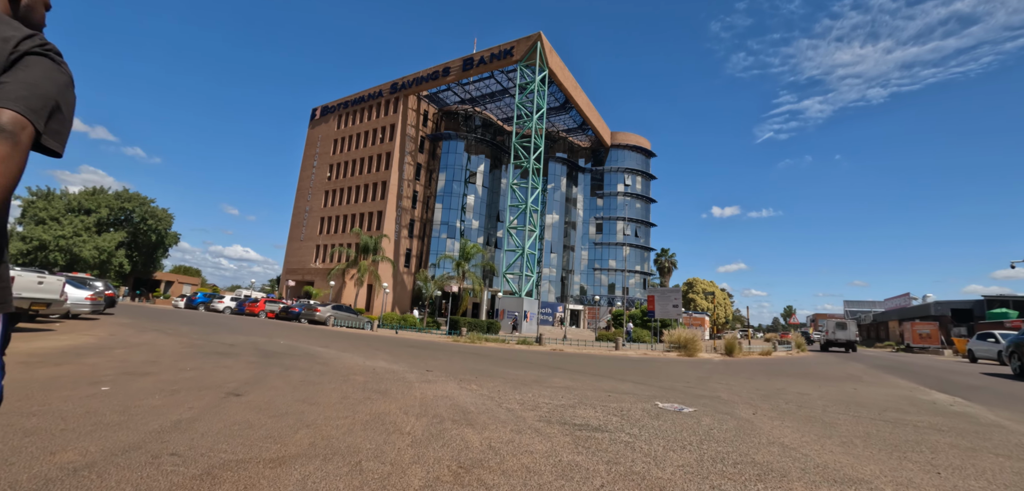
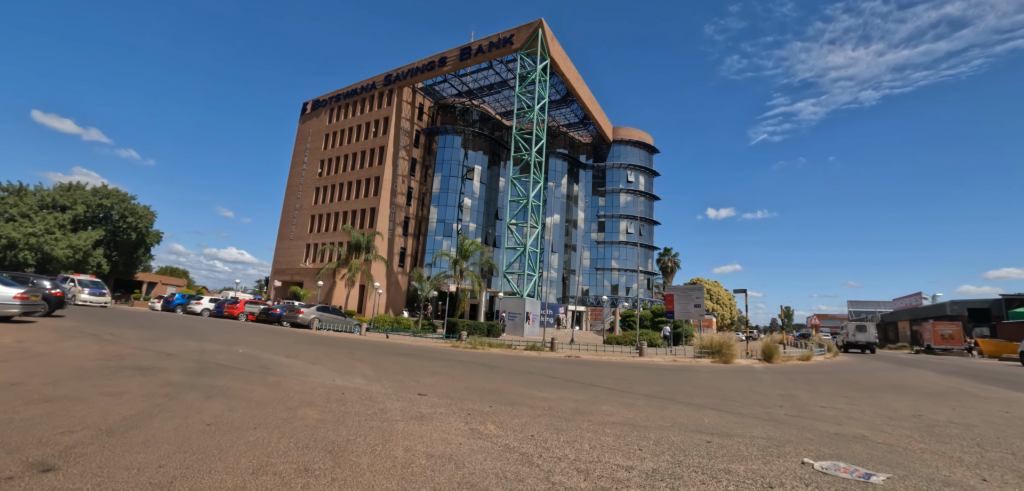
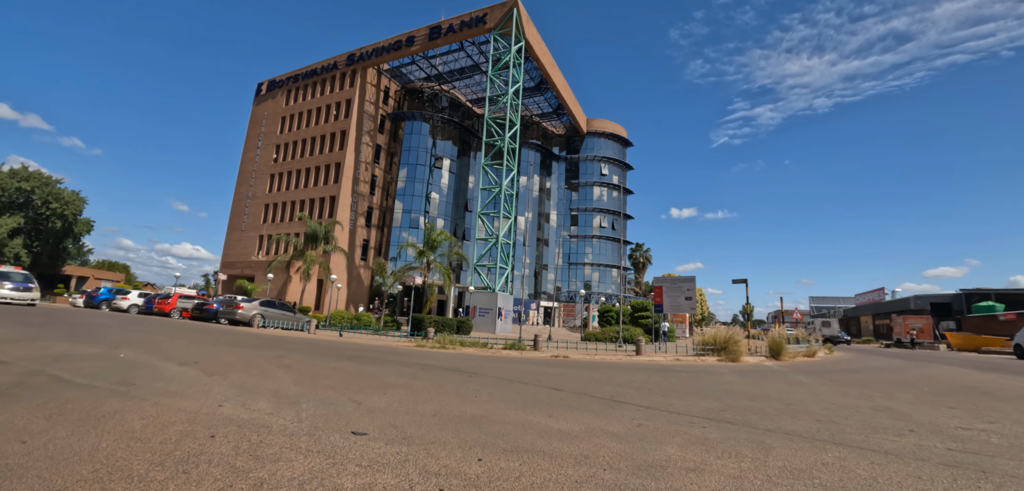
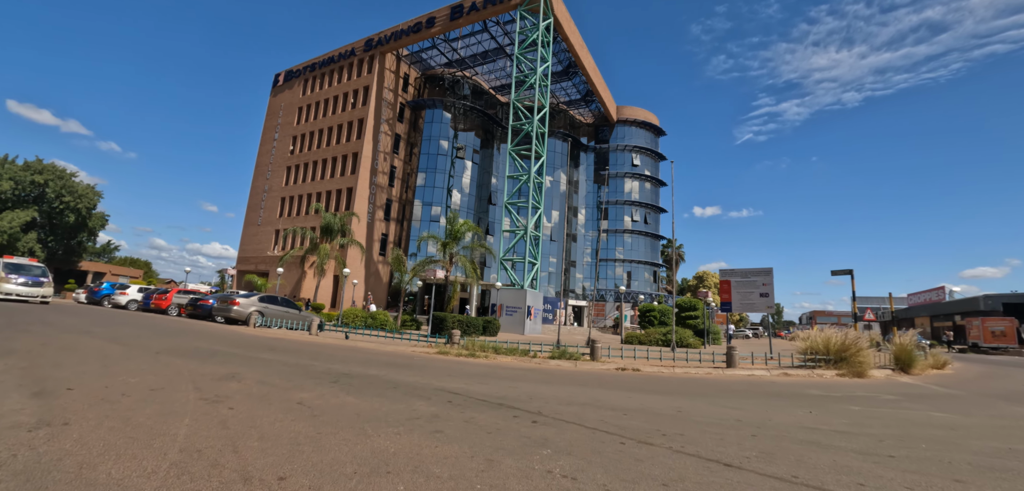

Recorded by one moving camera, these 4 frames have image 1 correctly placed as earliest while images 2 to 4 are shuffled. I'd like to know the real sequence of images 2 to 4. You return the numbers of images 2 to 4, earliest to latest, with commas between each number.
2, 3, 4
